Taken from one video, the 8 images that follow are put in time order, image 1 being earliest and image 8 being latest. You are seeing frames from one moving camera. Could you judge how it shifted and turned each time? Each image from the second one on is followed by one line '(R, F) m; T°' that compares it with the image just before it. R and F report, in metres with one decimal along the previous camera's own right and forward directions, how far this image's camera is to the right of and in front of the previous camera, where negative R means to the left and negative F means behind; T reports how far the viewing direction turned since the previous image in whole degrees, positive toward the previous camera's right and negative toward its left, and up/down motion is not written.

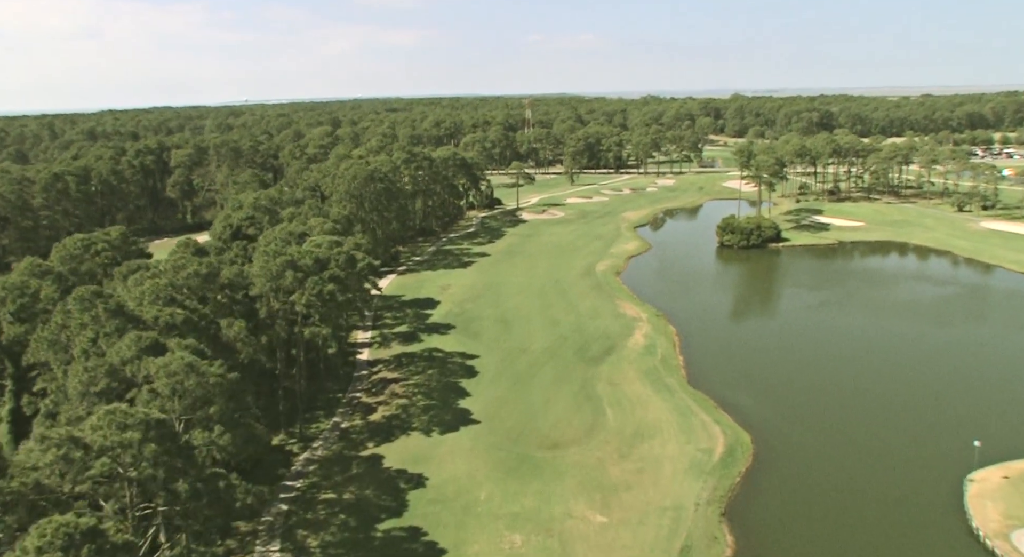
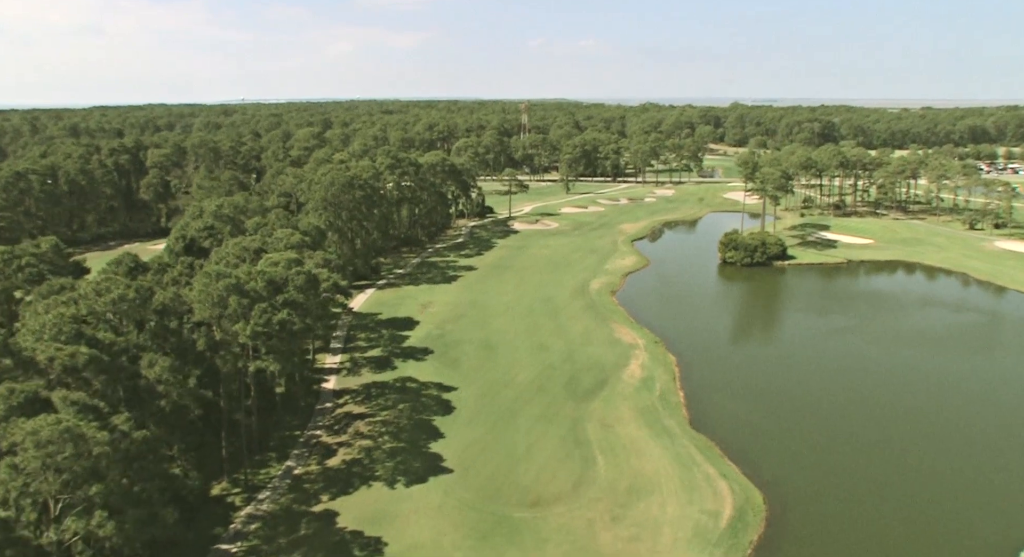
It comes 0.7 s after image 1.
(+0.7, +4.7) m; 0°
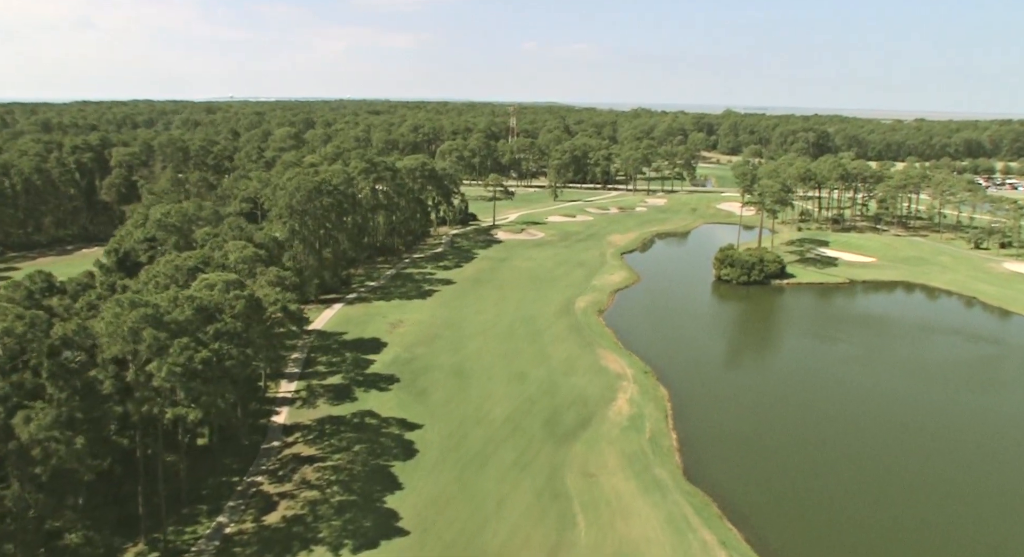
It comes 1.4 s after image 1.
(+0.8, +4.5) m; +1°
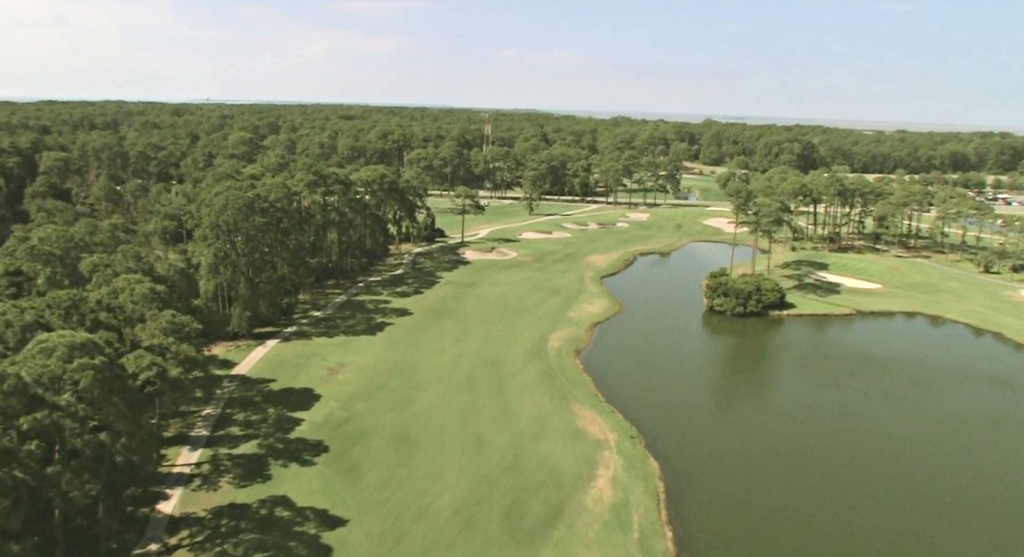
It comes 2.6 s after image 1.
(+1.1, +7.8) m; +2°
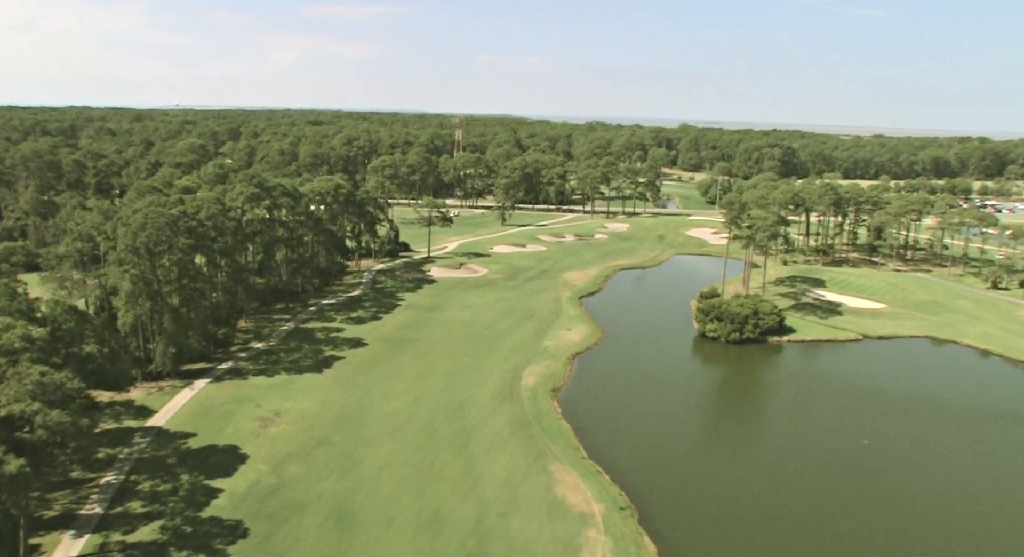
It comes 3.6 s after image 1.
(+0.6, +6.3) m; +2°
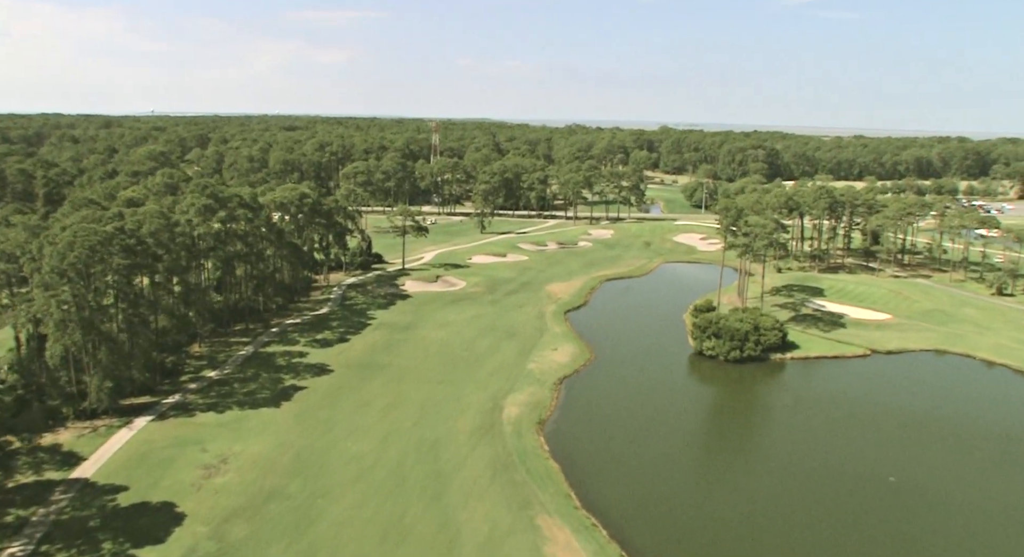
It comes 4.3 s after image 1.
(+0.1, +4.3) m; +2°
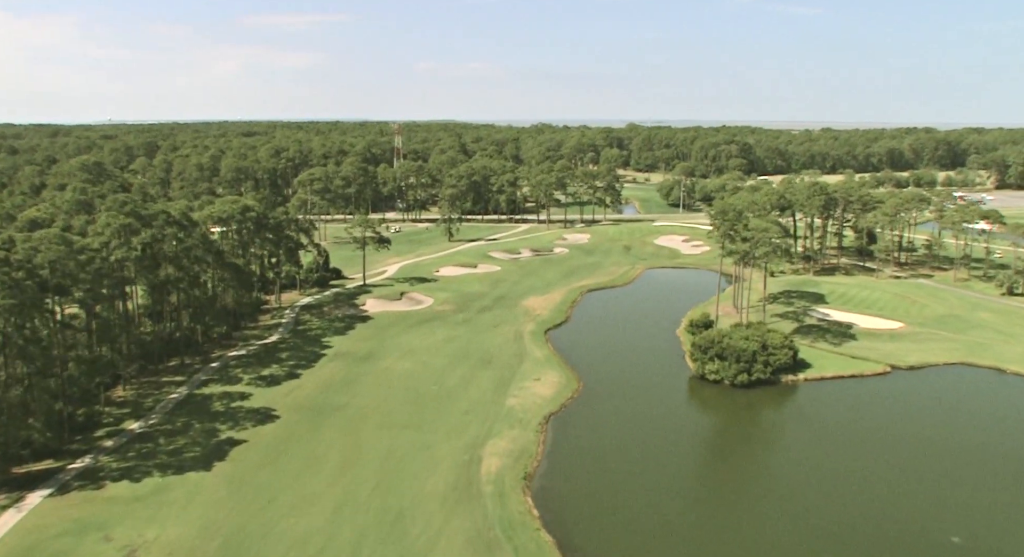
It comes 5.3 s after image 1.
(-0.2, +6.1) m; +2°
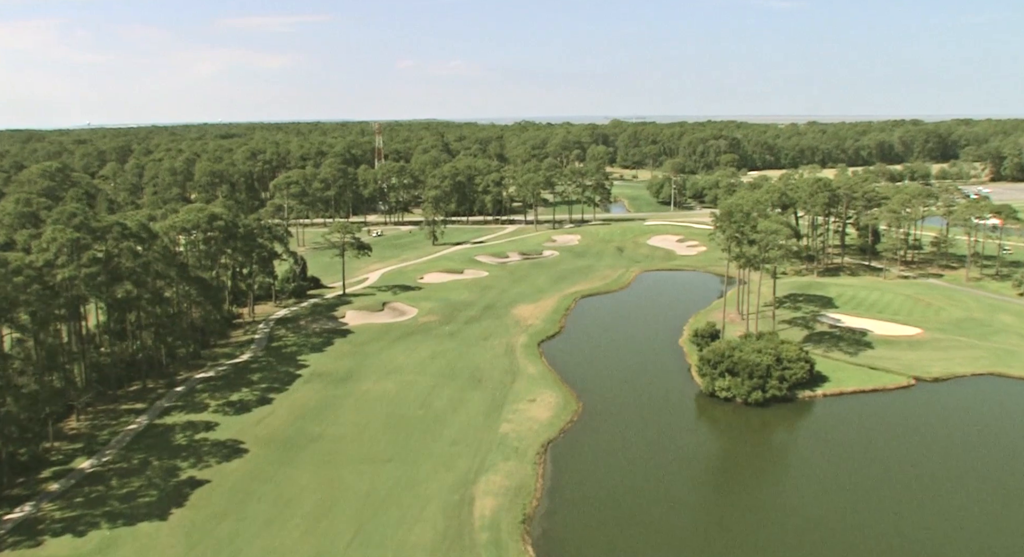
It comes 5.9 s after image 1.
(-0.3, +3.6) m; +1°
